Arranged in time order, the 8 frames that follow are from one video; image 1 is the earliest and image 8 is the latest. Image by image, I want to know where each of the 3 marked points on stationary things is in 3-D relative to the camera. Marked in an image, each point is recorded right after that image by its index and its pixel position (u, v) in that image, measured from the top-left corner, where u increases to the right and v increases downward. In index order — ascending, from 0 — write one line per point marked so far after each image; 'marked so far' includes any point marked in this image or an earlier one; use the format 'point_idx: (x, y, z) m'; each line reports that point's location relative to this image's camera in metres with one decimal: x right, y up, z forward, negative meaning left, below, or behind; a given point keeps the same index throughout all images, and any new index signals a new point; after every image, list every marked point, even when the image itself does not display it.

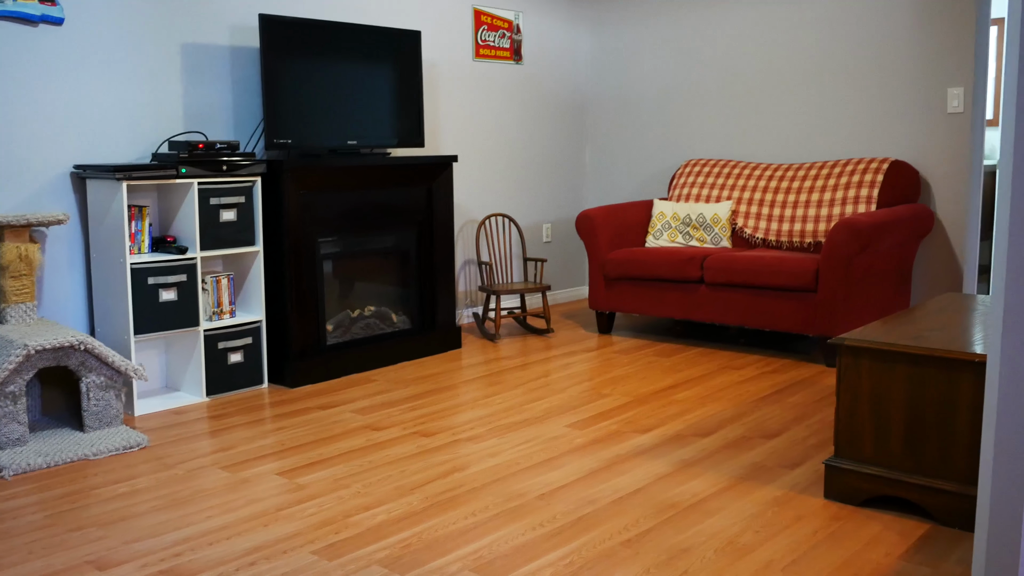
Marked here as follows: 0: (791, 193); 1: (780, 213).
0: (+1.3, +0.4, +4.5) m
1: (+1.2, +0.3, +4.5) m
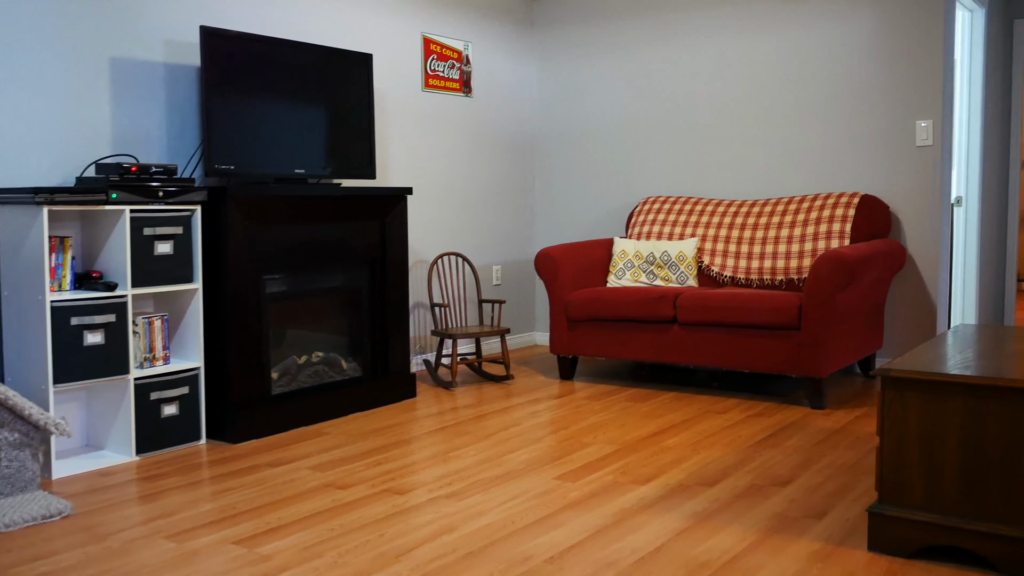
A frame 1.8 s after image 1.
0: (+1.1, +0.3, +4.3) m
1: (+1.0, +0.2, +4.3) m
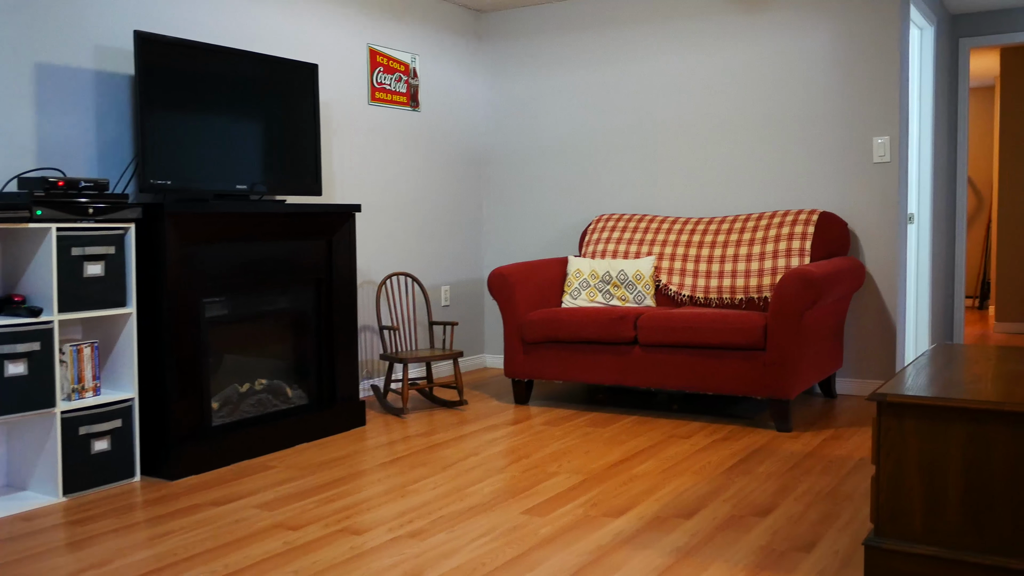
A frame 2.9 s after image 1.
0: (+0.9, +0.2, +4.2) m
1: (+0.8, +0.1, +4.2) m
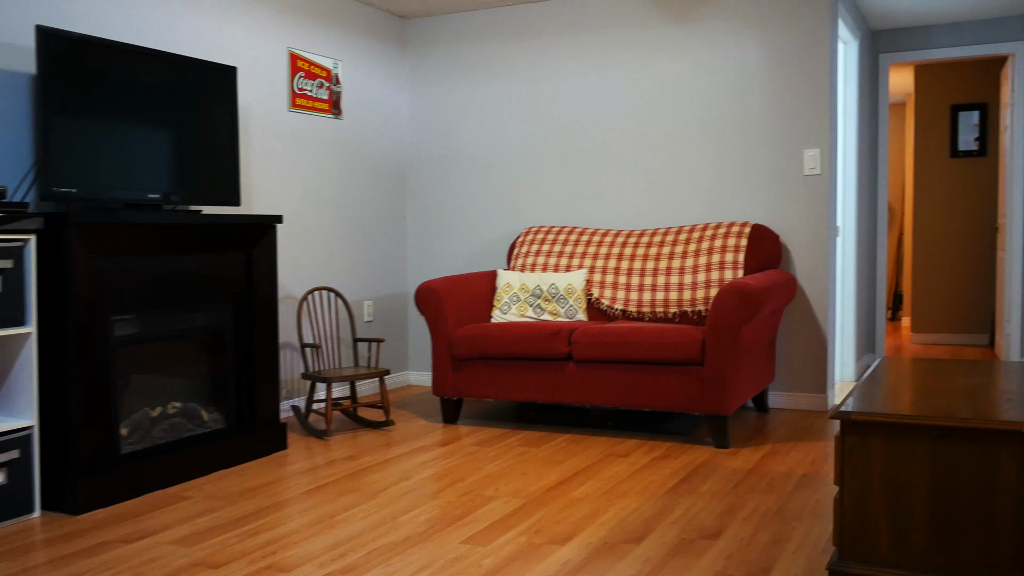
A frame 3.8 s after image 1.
0: (+0.6, +0.1, +4.1) m
1: (+0.5, 0.0, +4.1) m
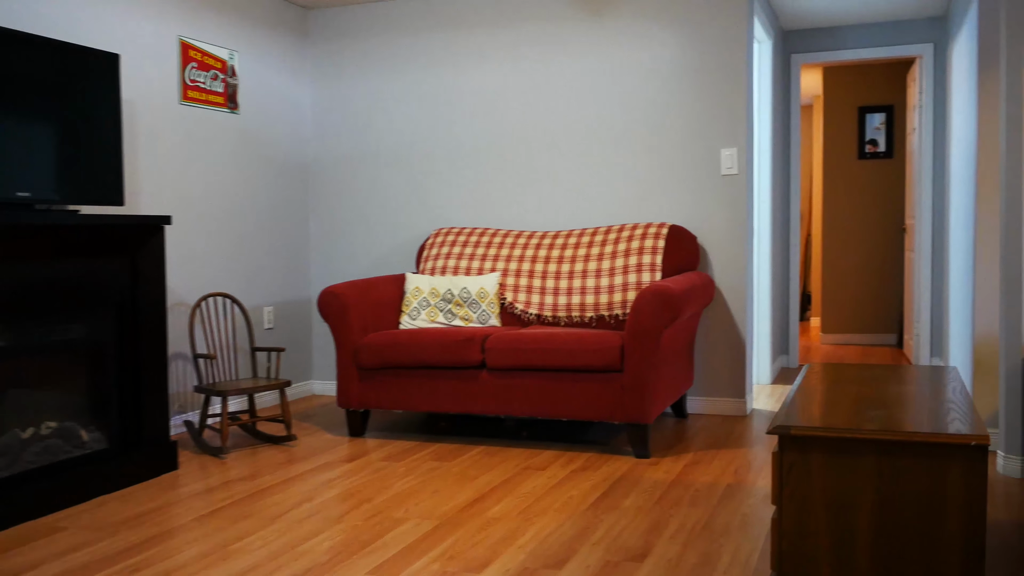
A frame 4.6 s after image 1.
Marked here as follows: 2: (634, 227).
0: (+0.2, +0.1, +4.0) m
1: (+0.2, 0.0, +4.0) m
2: (+0.5, +0.2, +4.0) m
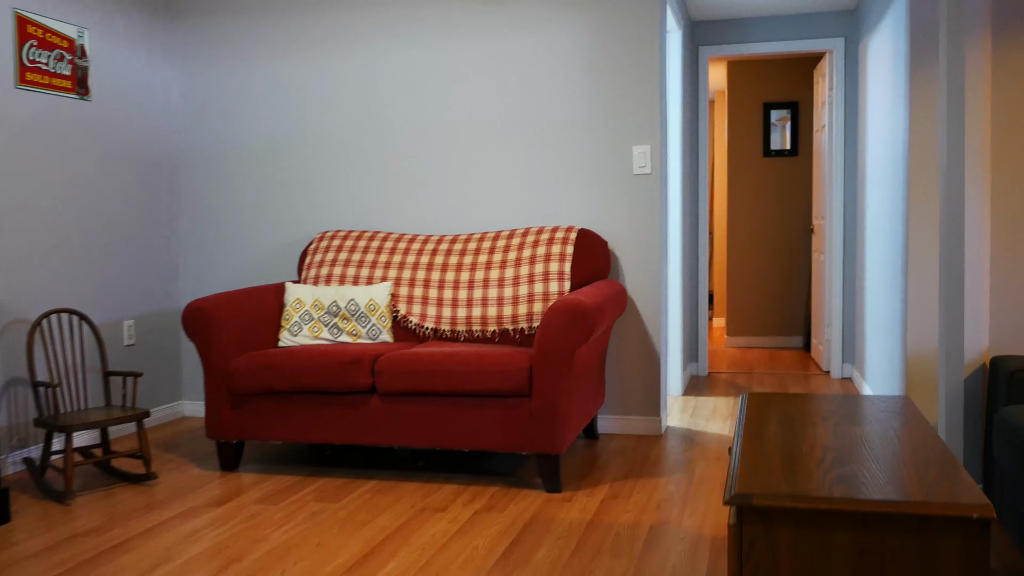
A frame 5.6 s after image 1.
0: (-0.2, +0.1, +3.6) m
1: (-0.2, 0.0, +3.6) m
2: (+0.1, +0.2, +3.6) m
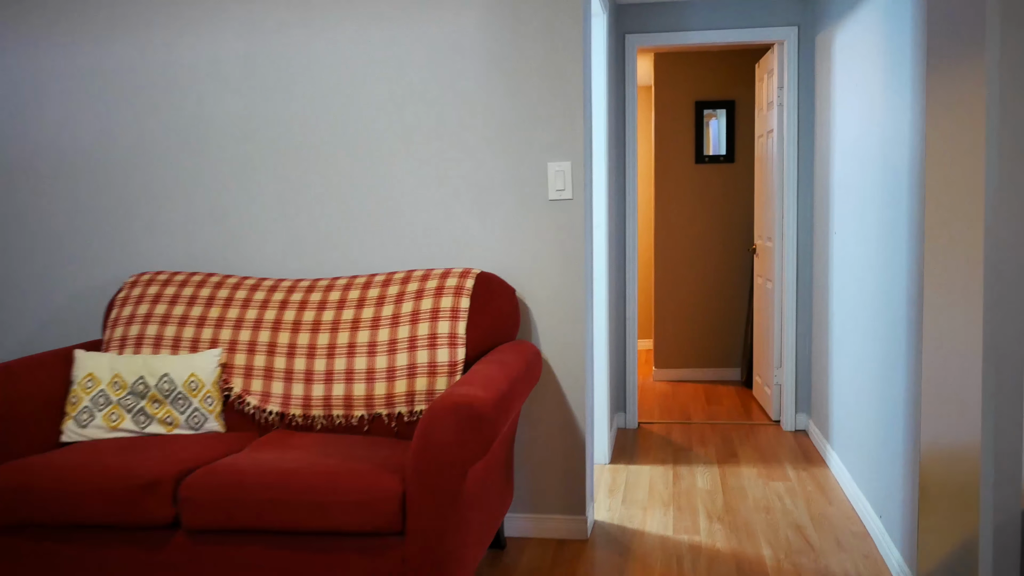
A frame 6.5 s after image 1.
0: (-0.5, -0.1, +2.7) m
1: (-0.5, -0.2, +2.6) m
2: (-0.2, 0.0, +2.7) m
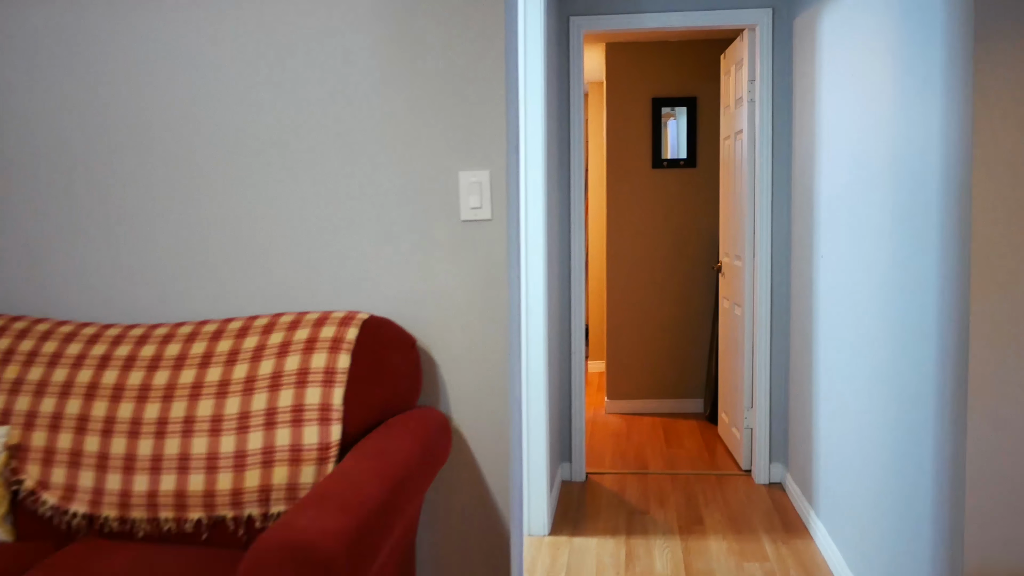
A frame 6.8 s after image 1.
0: (-0.7, -0.2, +2.0) m
1: (-0.8, -0.3, +1.9) m
2: (-0.4, -0.1, +2.0) m
